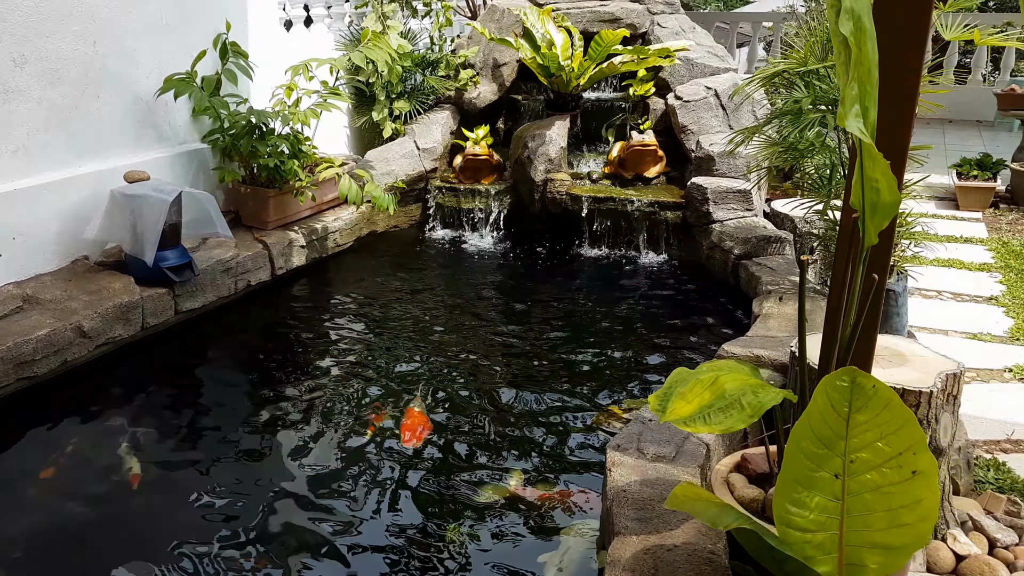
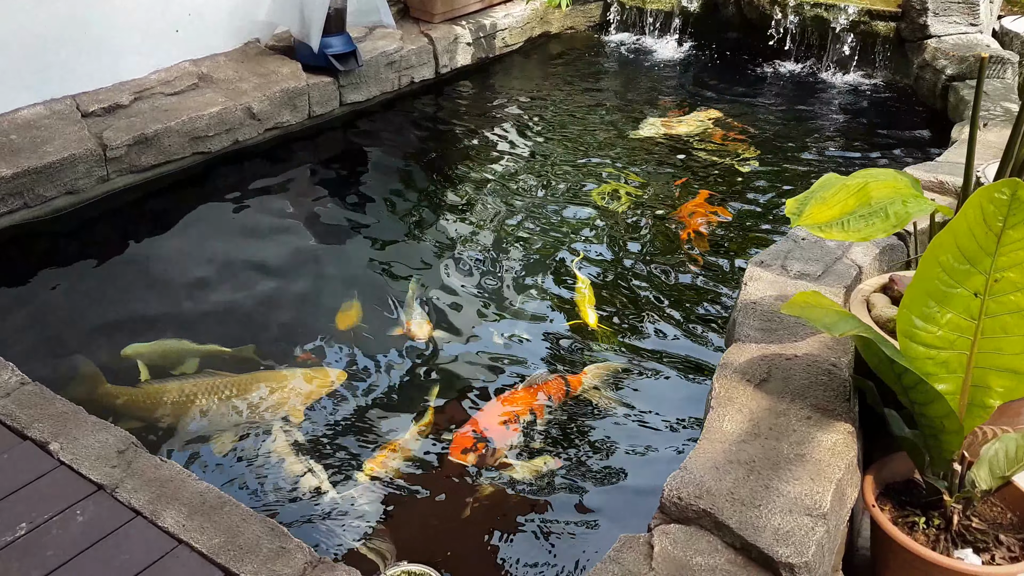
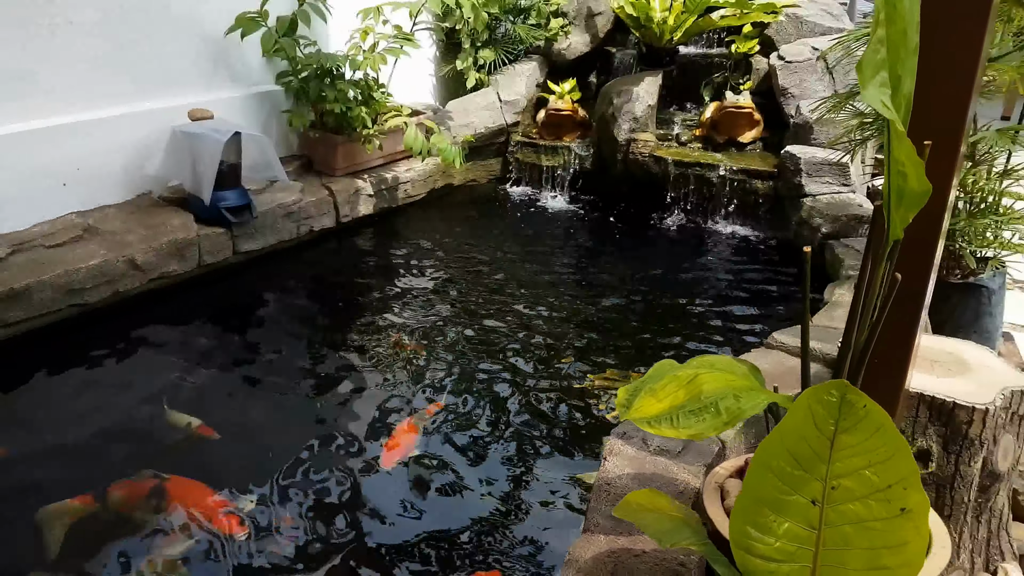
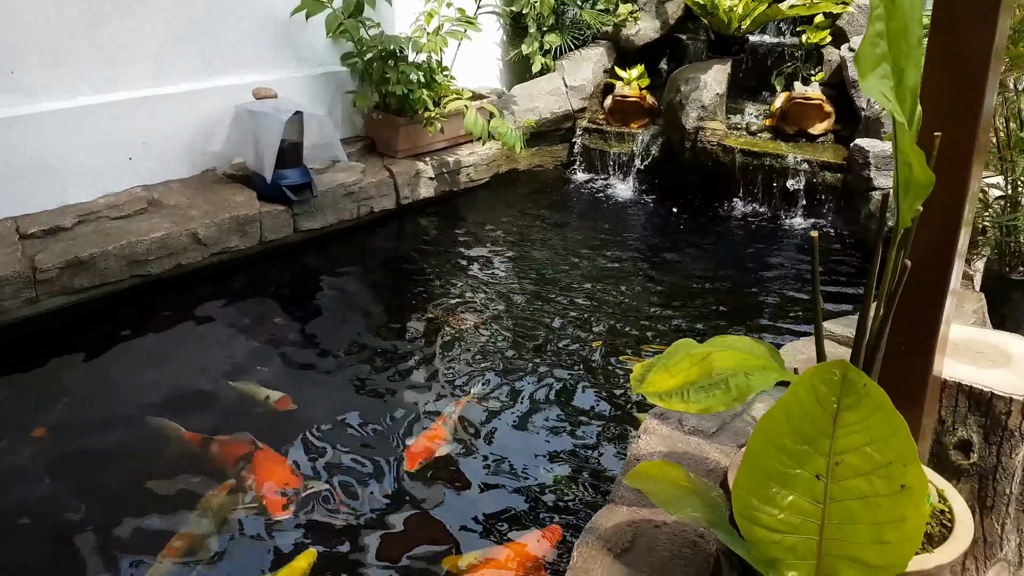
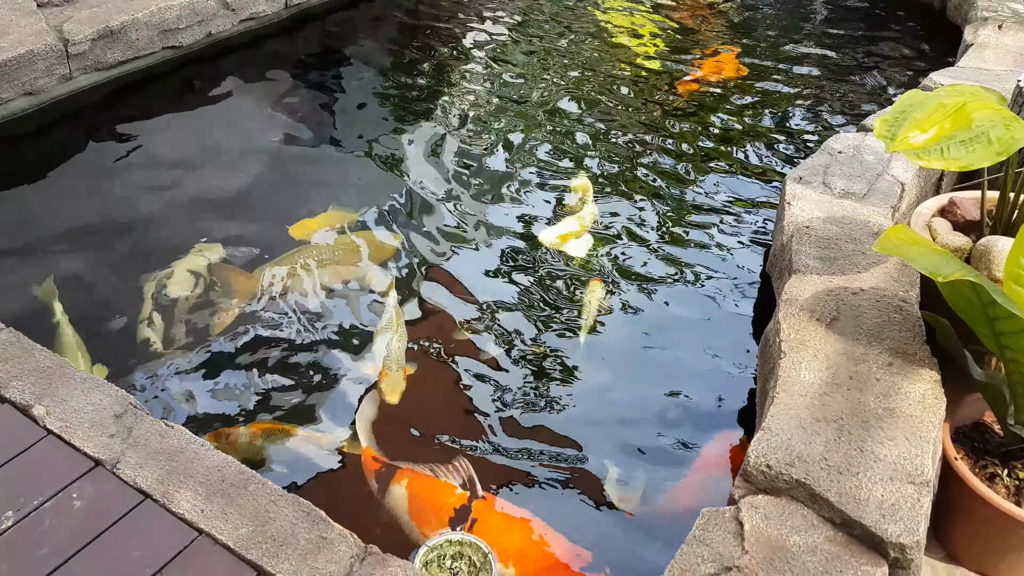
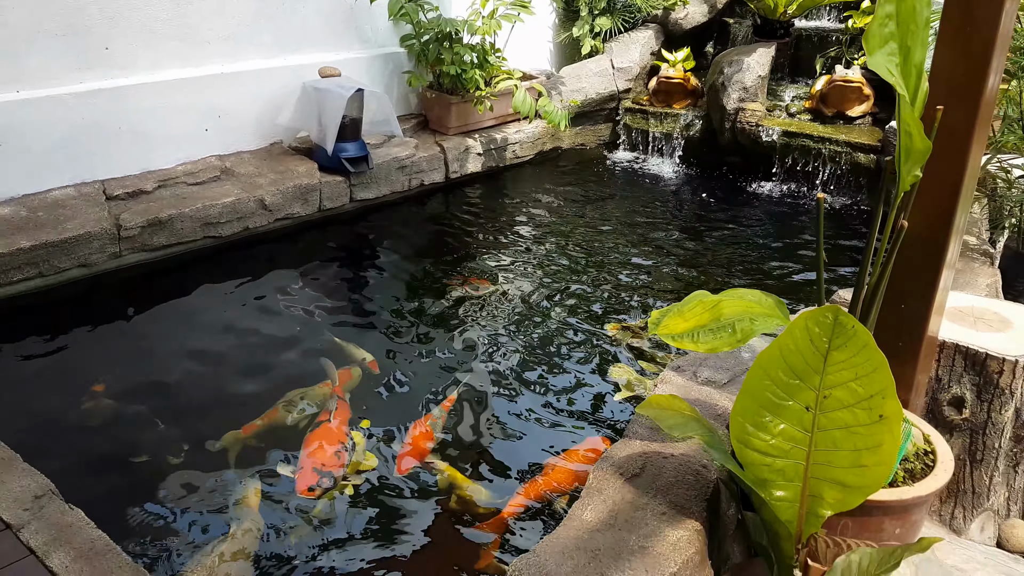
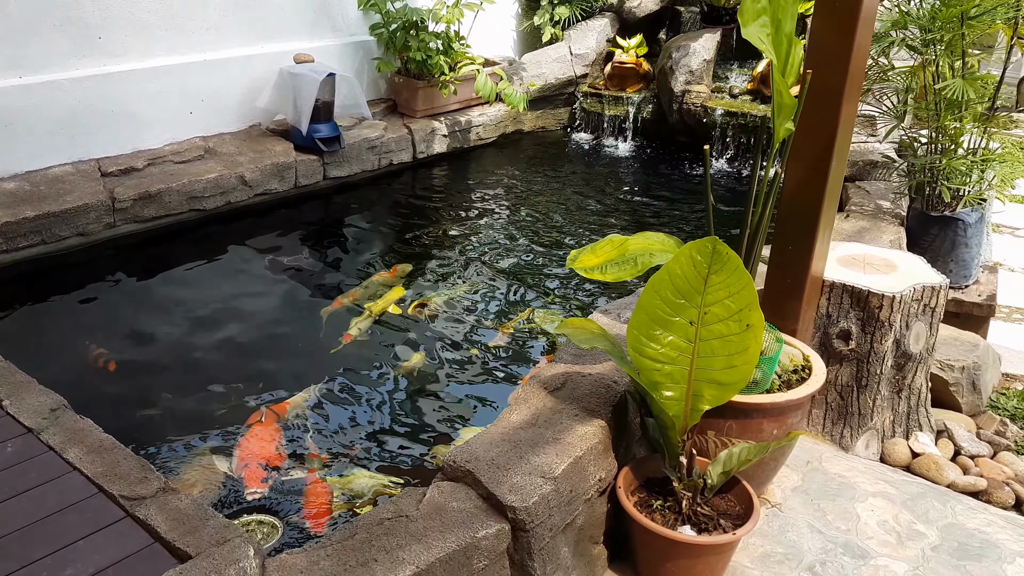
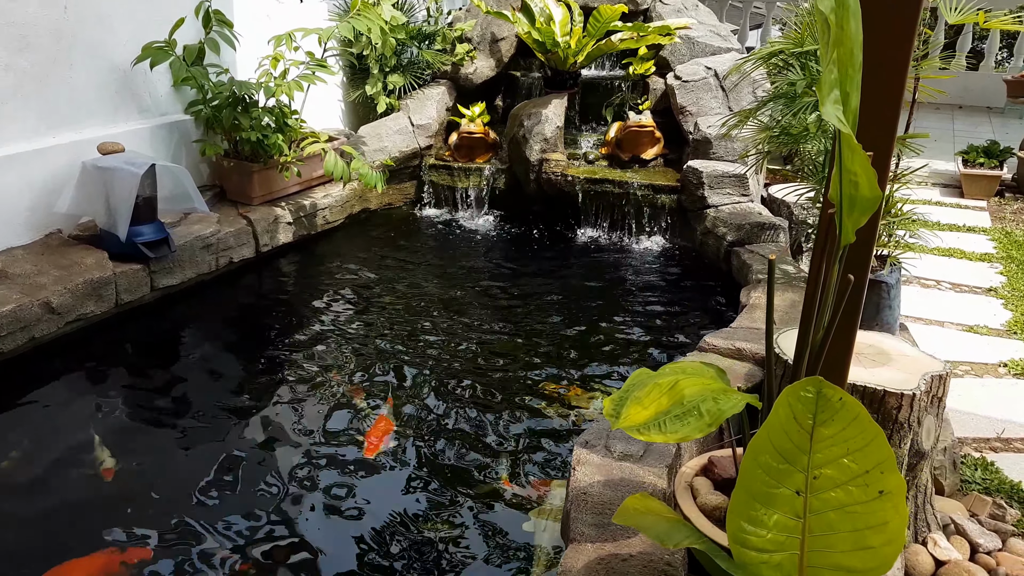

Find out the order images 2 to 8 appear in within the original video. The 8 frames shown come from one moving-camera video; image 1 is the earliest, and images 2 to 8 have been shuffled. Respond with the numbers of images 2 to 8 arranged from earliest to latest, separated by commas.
8, 3, 4, 6, 7, 2, 5
